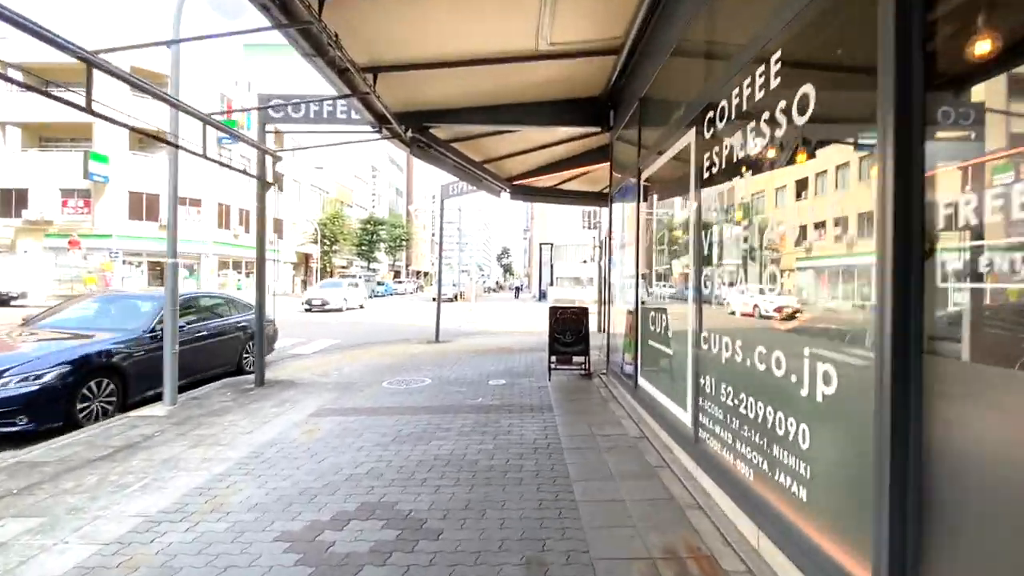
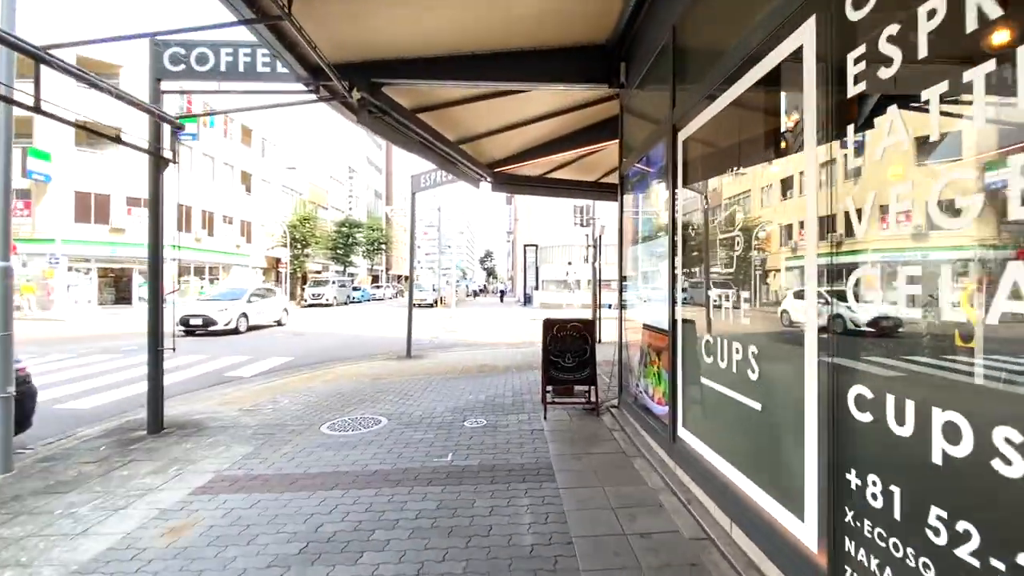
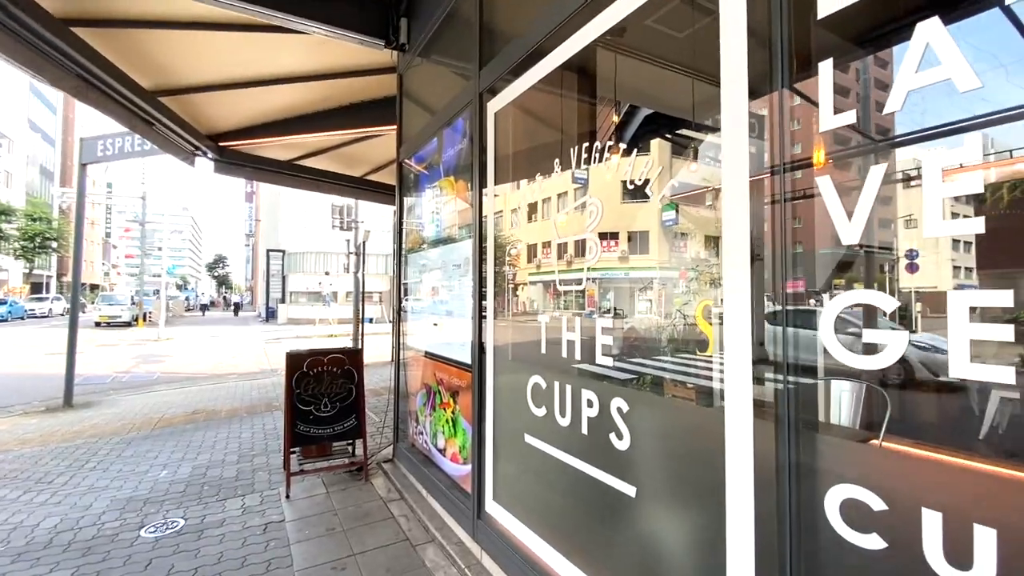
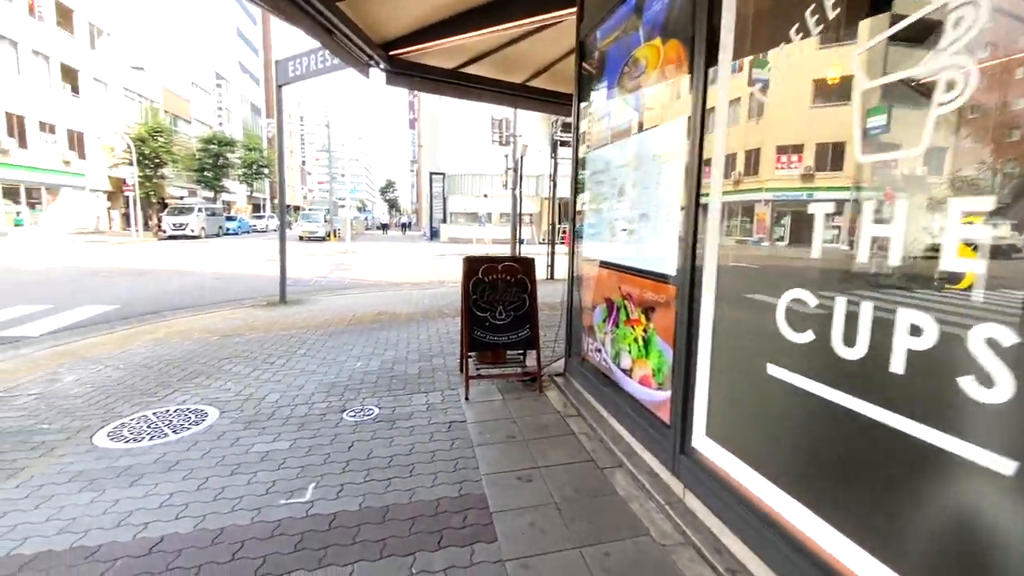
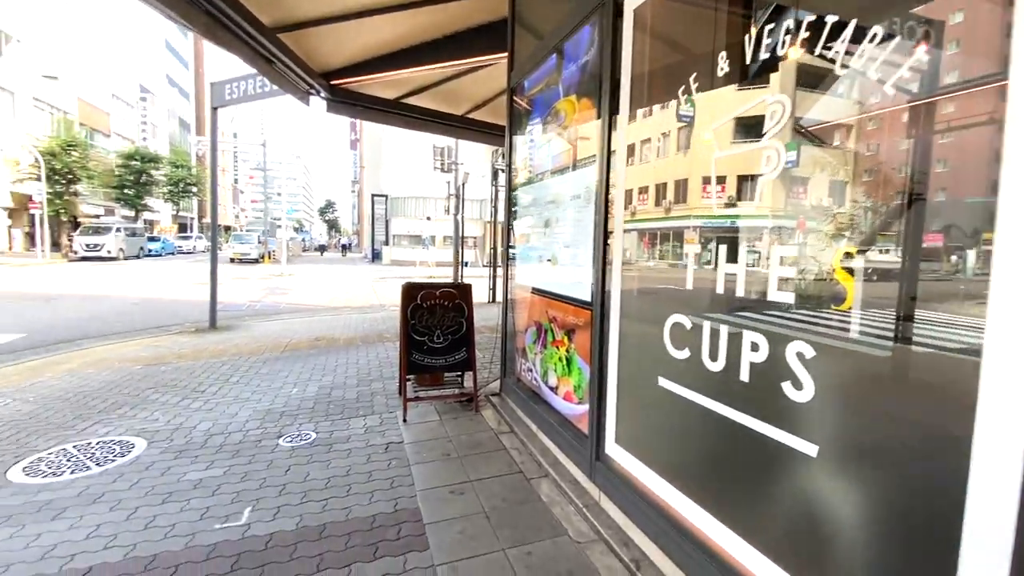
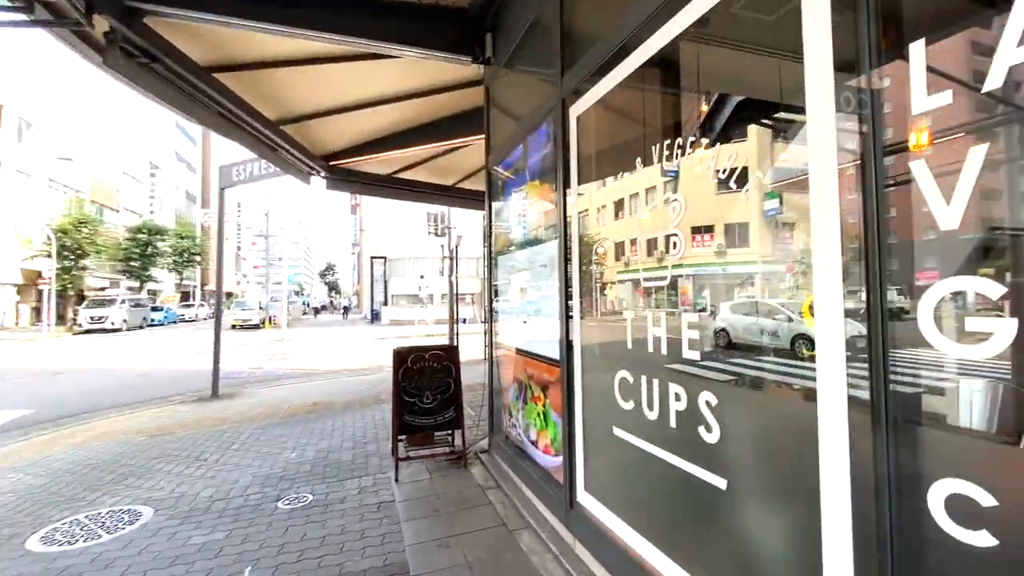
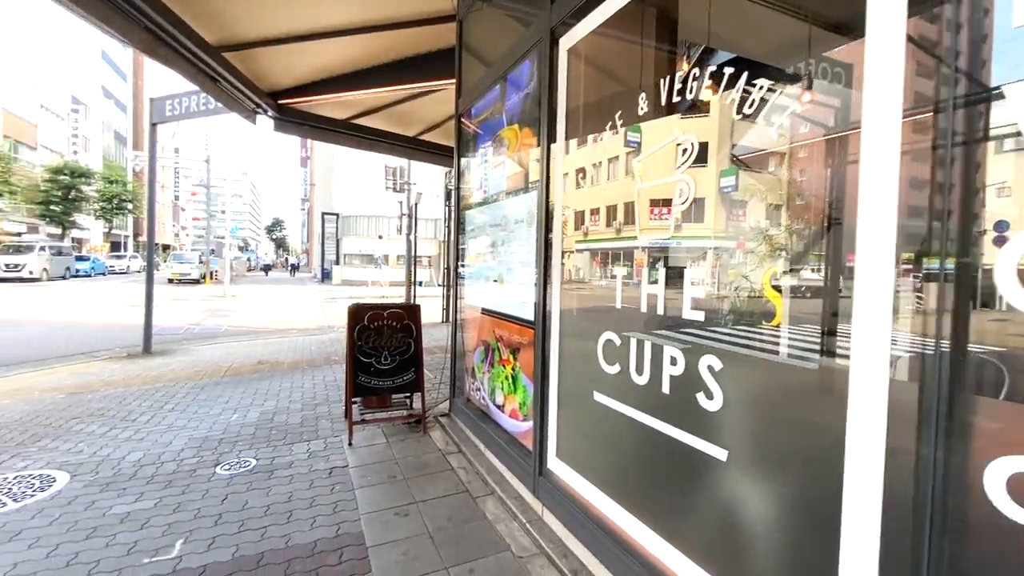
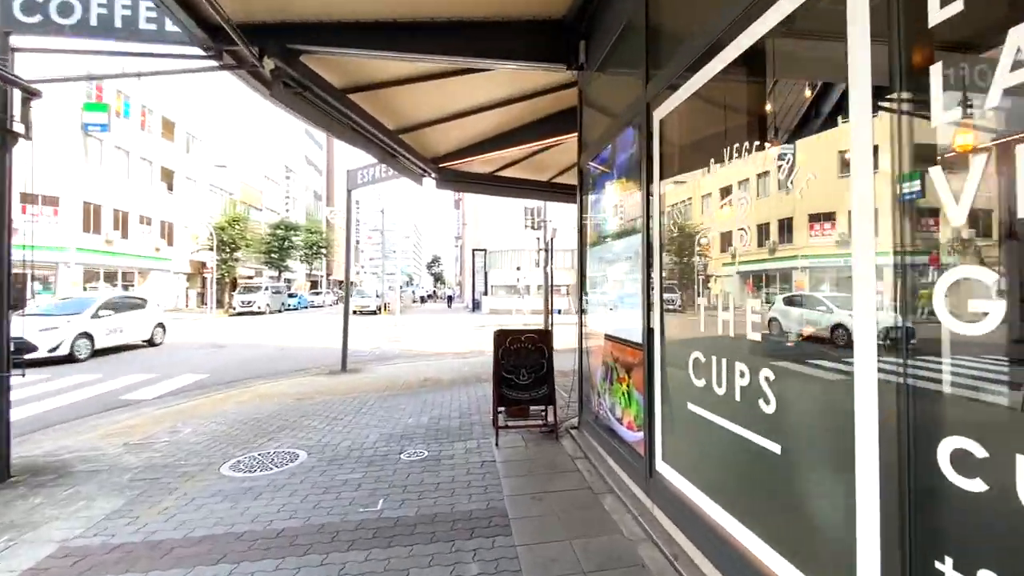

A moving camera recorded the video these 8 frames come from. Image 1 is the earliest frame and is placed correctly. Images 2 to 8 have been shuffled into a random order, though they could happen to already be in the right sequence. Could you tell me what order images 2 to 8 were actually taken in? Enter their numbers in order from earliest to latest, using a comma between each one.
2, 8, 6, 3, 7, 5, 4
